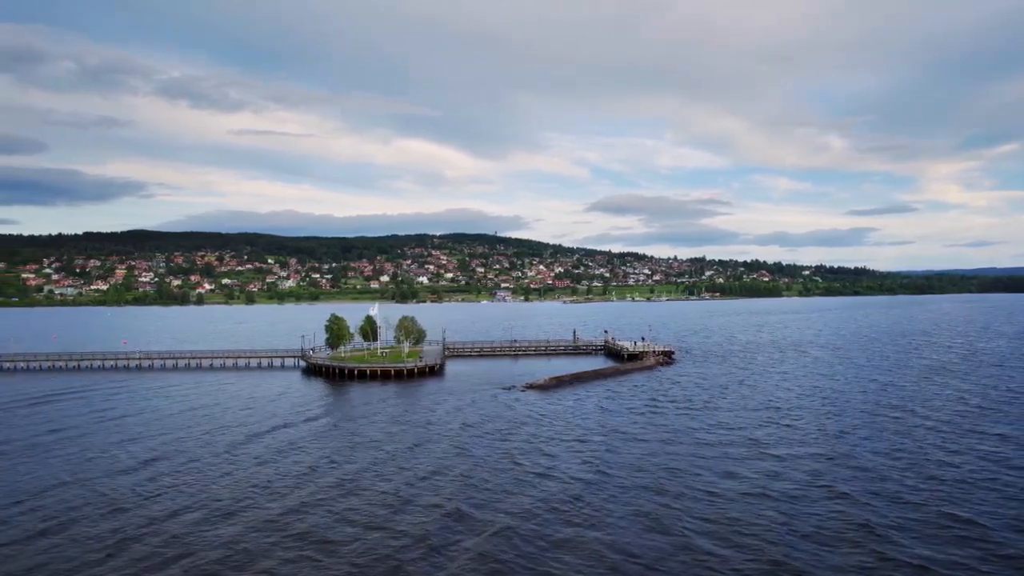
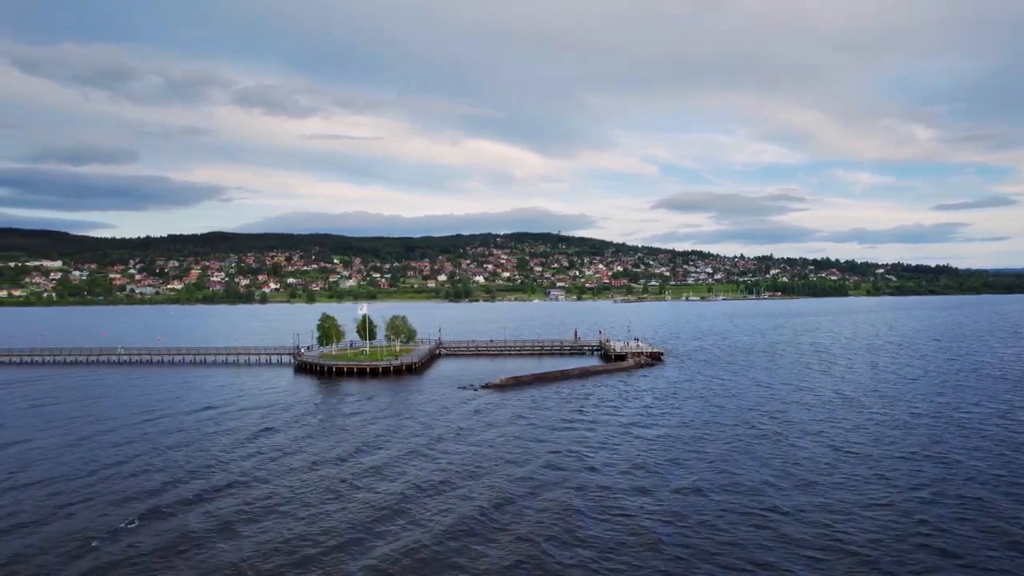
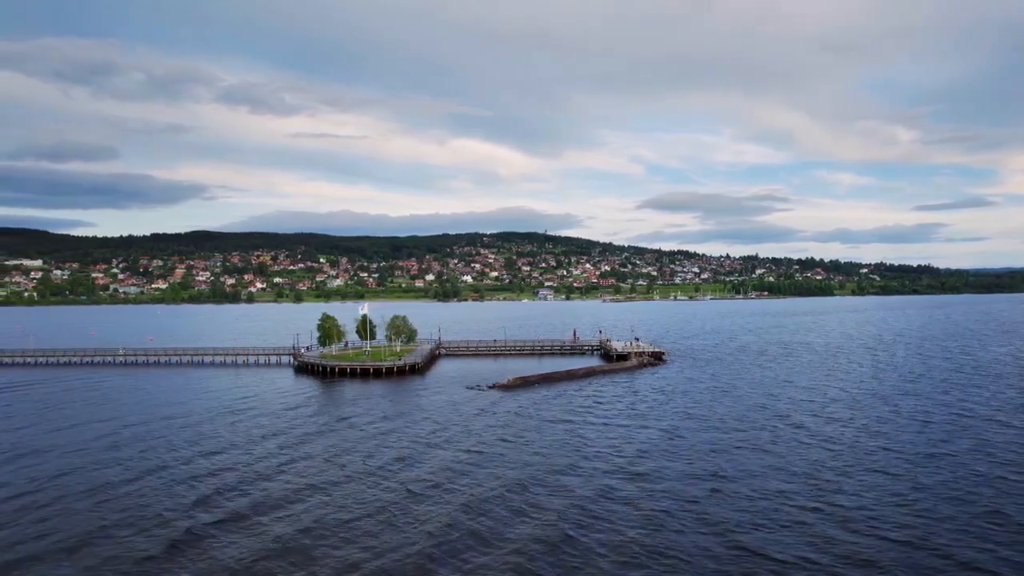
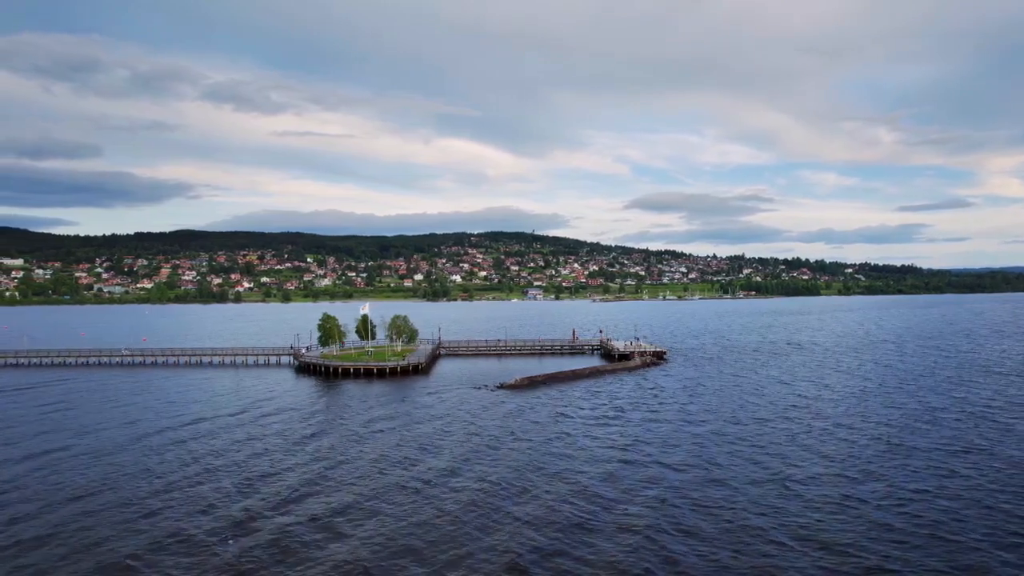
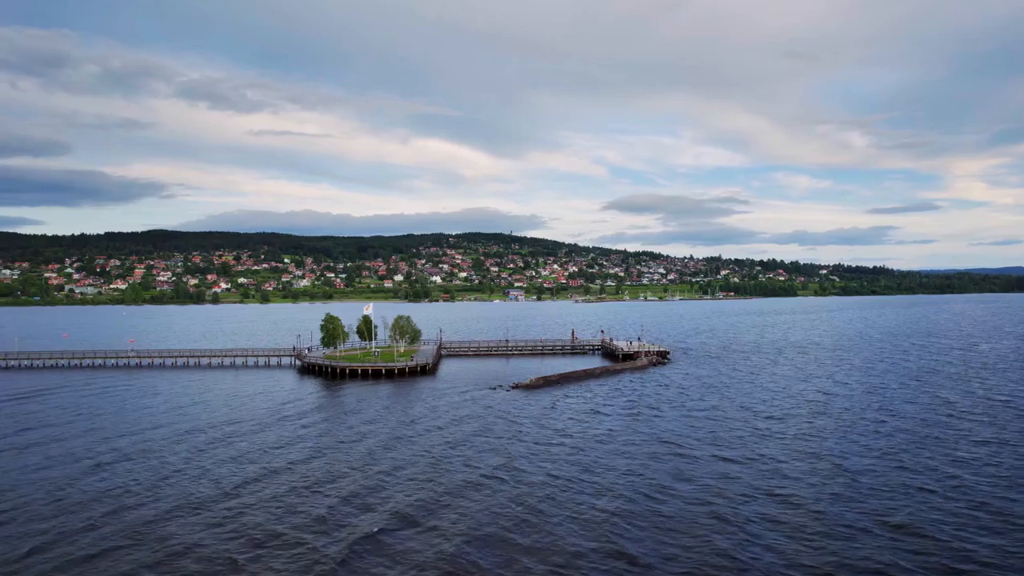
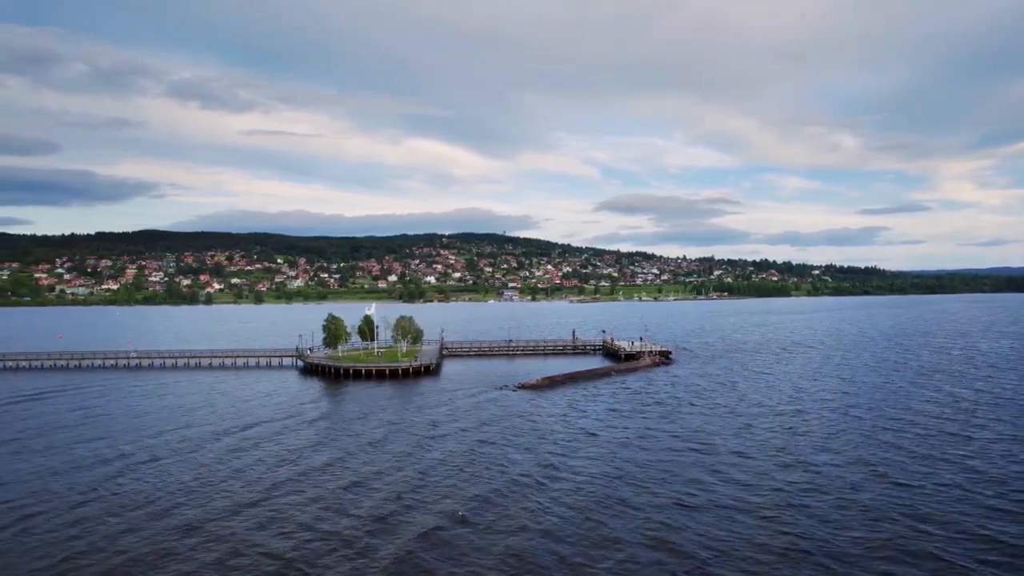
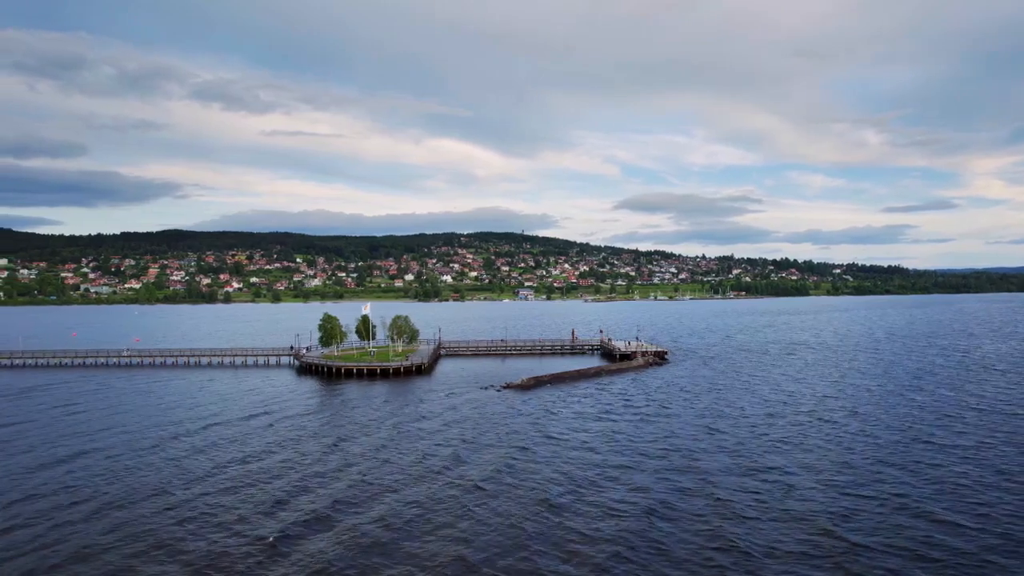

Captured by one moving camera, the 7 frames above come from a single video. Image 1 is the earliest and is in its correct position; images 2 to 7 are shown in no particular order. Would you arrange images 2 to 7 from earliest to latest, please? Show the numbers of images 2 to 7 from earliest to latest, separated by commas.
6, 5, 7, 4, 3, 2
